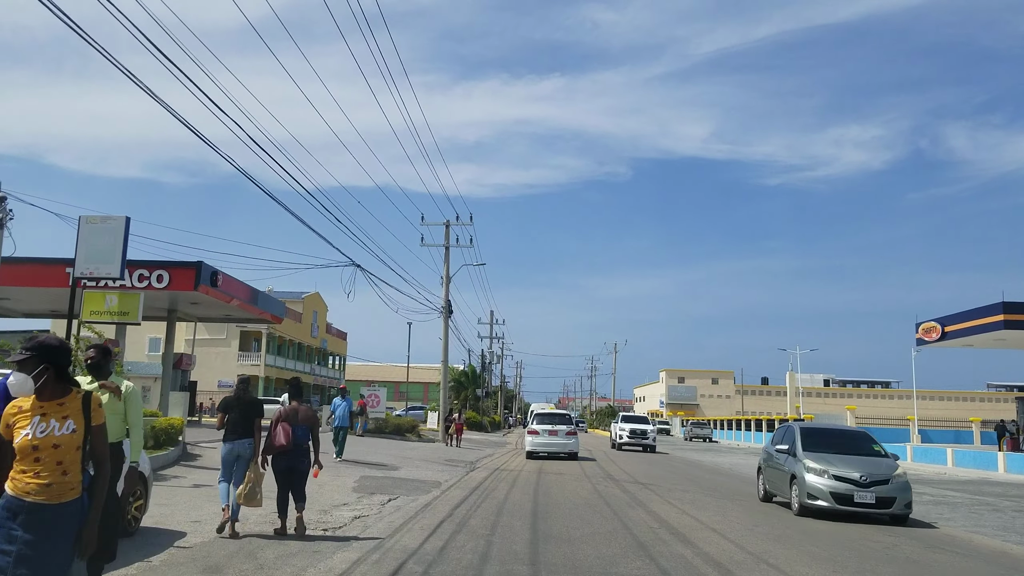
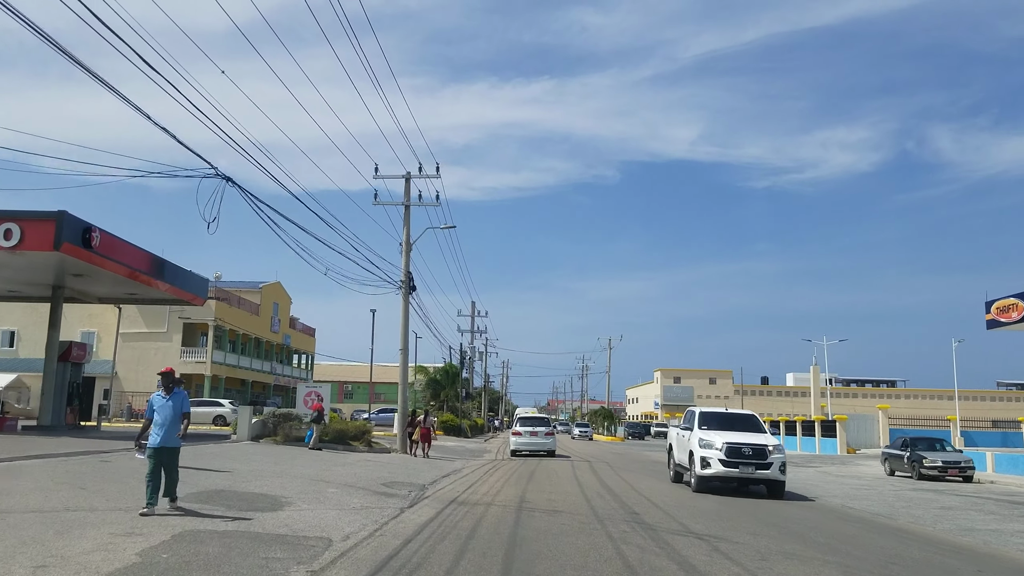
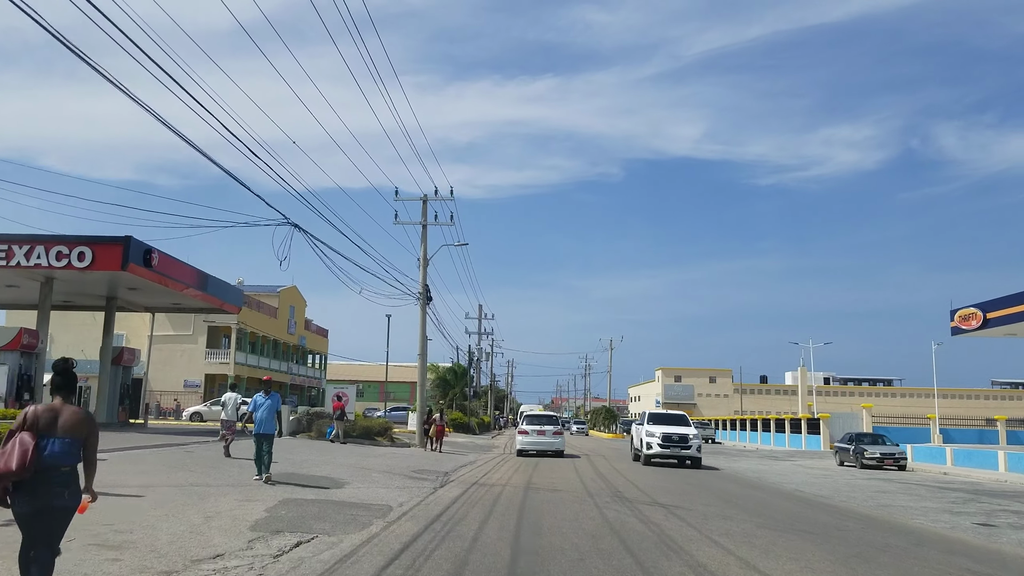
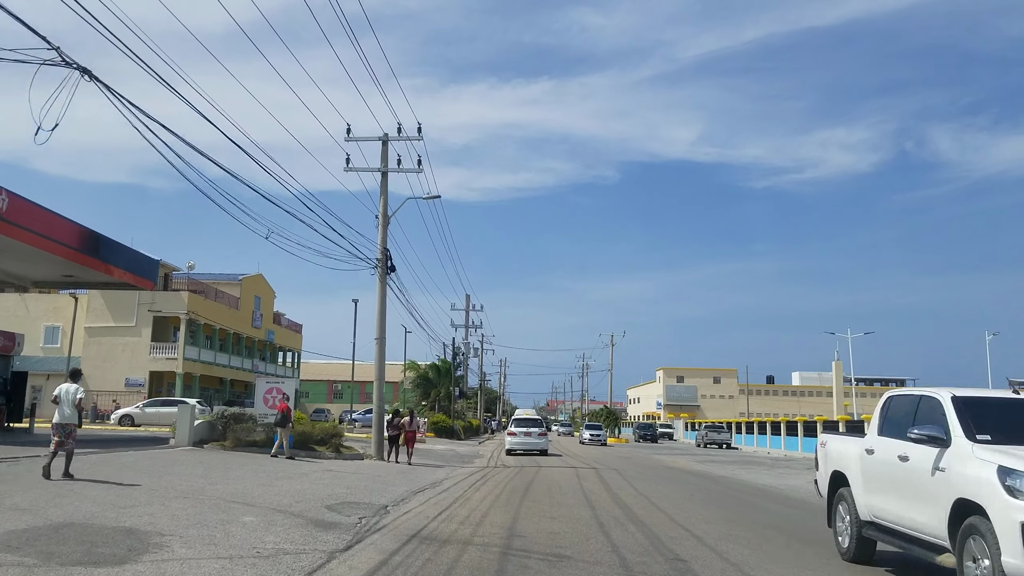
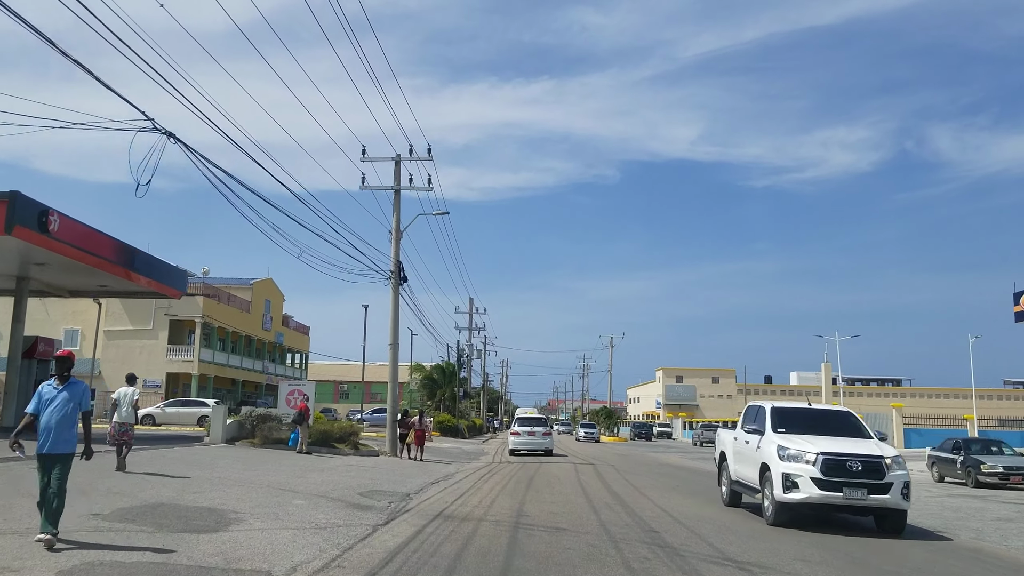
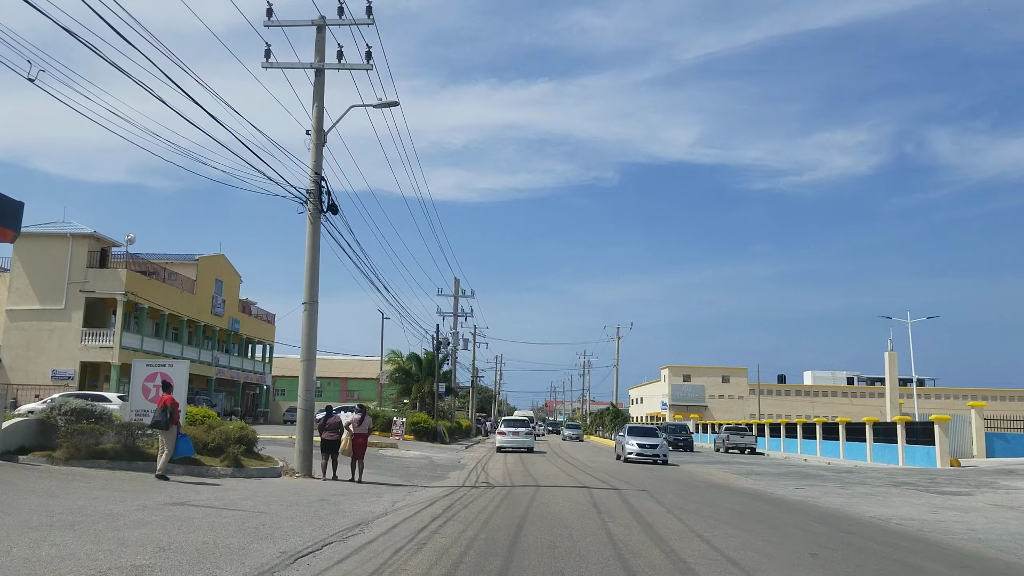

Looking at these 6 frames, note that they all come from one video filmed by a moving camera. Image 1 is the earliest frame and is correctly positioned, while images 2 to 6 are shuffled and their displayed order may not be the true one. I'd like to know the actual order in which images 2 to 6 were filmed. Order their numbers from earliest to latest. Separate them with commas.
3, 2, 5, 4, 6
